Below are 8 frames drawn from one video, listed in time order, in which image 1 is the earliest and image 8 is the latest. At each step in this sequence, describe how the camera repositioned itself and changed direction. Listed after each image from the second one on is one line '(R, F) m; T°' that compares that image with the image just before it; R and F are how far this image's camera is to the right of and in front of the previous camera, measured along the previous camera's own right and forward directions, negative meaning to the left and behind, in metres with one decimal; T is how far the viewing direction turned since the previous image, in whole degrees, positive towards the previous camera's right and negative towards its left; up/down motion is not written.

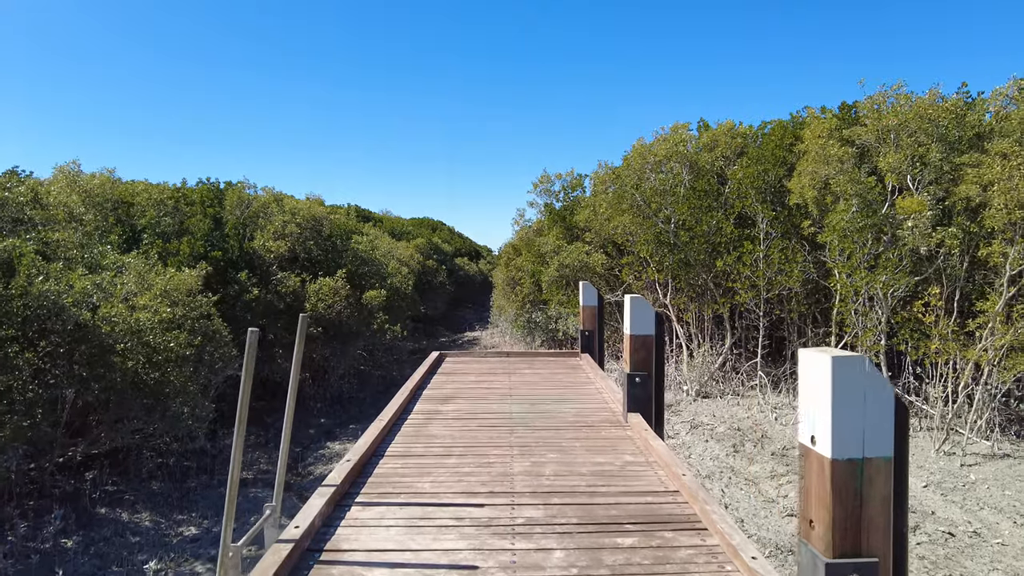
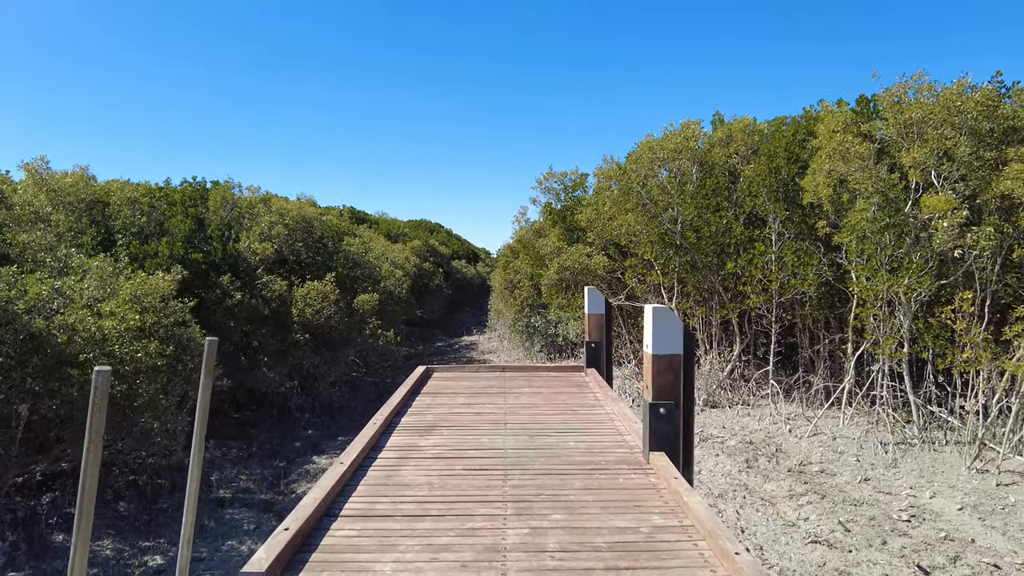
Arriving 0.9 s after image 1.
(0.0, +0.4) m; 0°
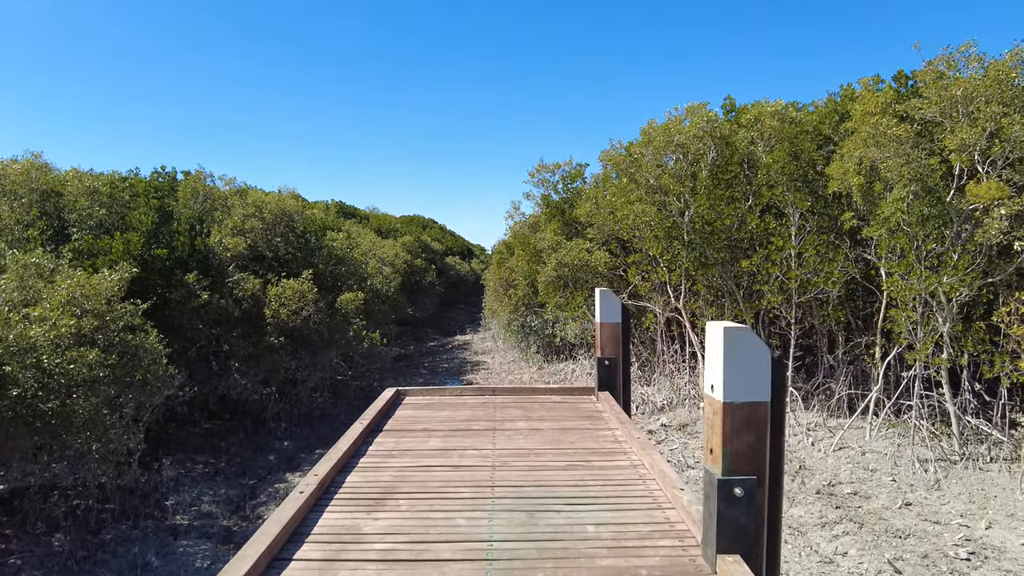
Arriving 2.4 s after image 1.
(0.0, +0.7) m; 0°
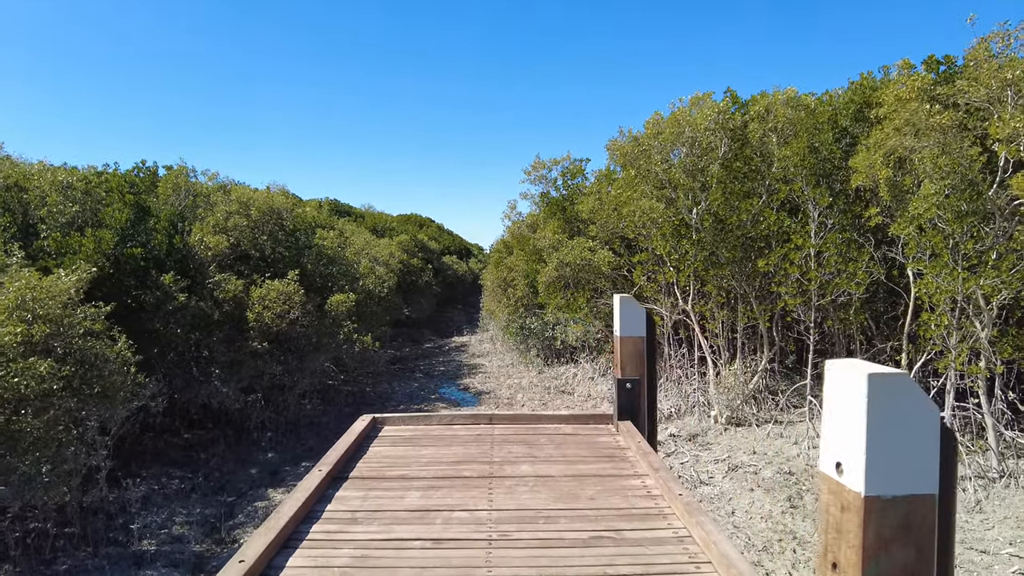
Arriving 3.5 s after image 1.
(0.0, +0.4) m; 0°
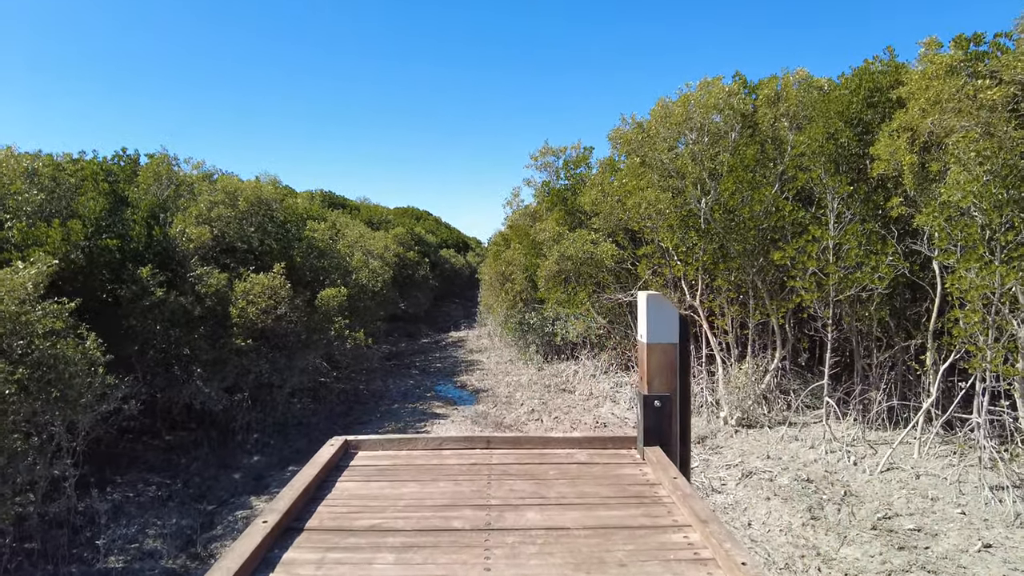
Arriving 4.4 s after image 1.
(0.0, +0.4) m; 0°
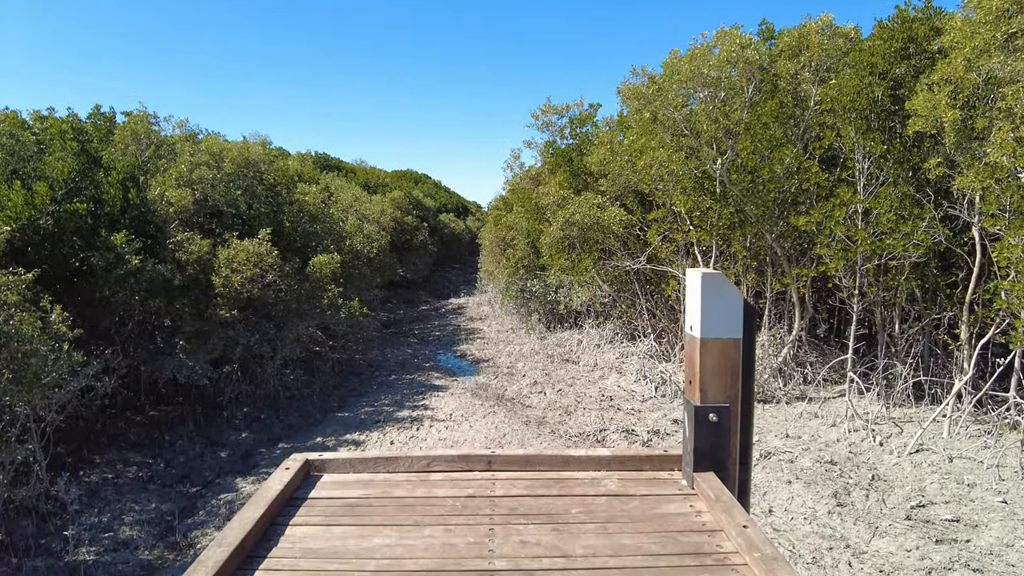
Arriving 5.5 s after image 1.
(0.0, +0.4) m; 0°
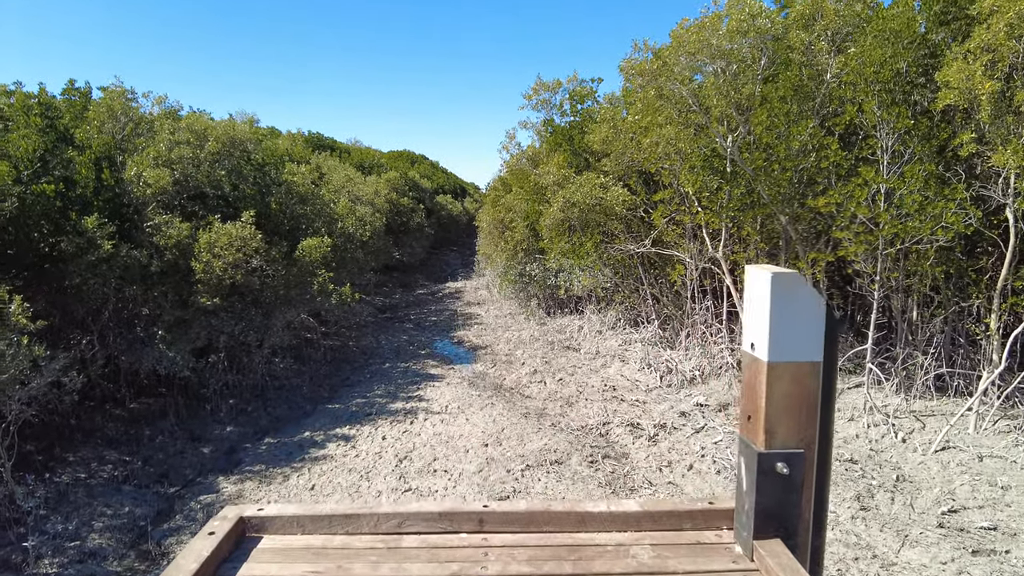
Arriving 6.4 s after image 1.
(0.0, +0.4) m; 0°
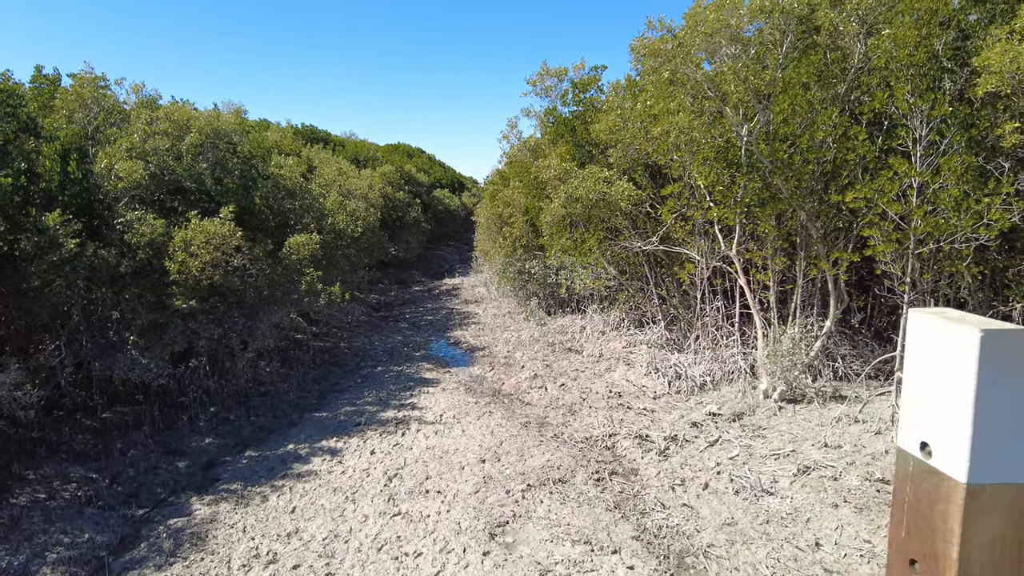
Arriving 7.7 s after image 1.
(0.0, +0.4) m; 0°
